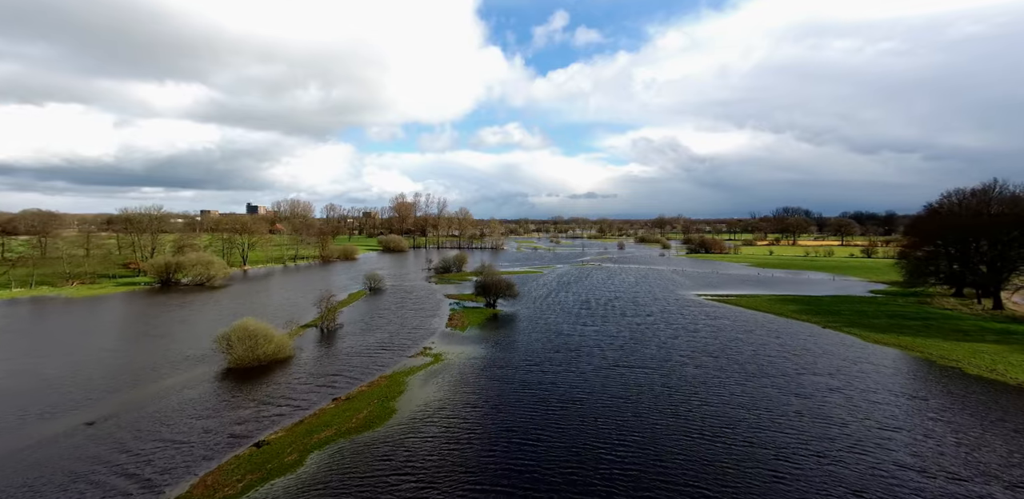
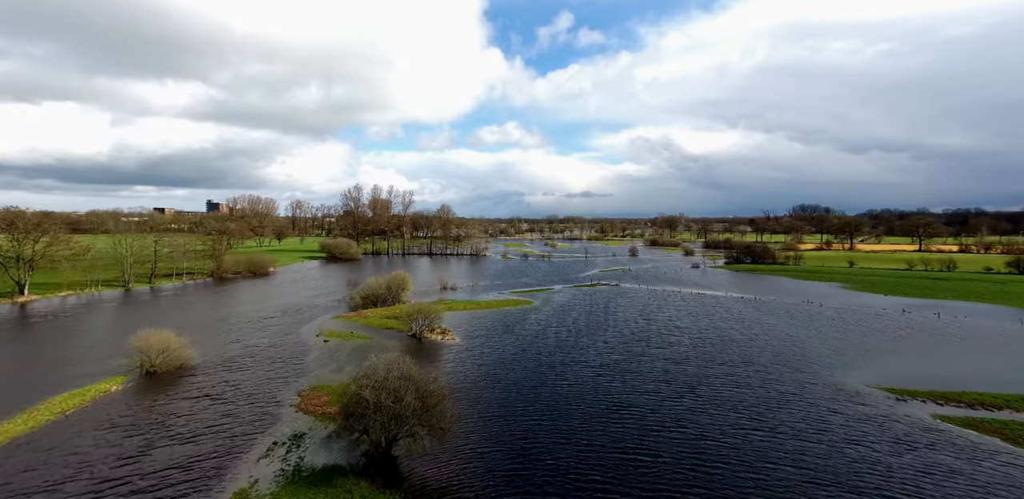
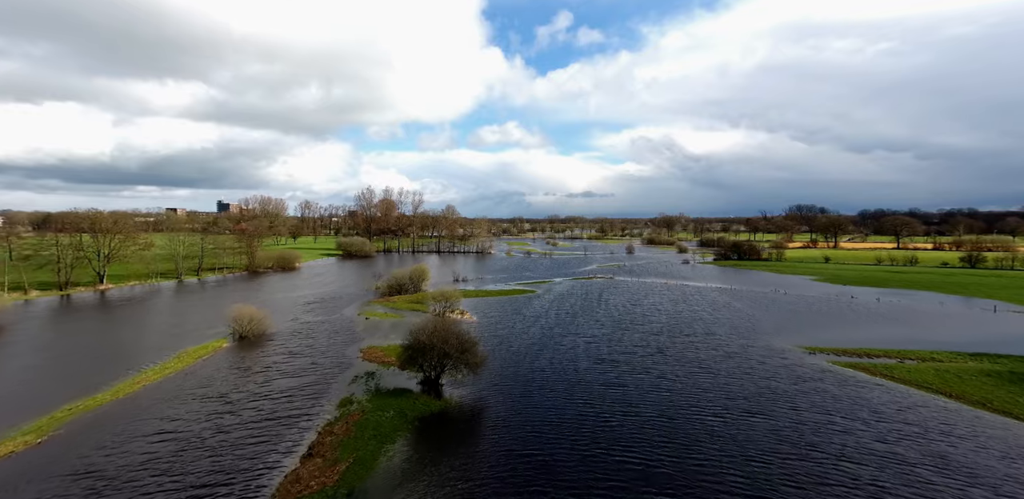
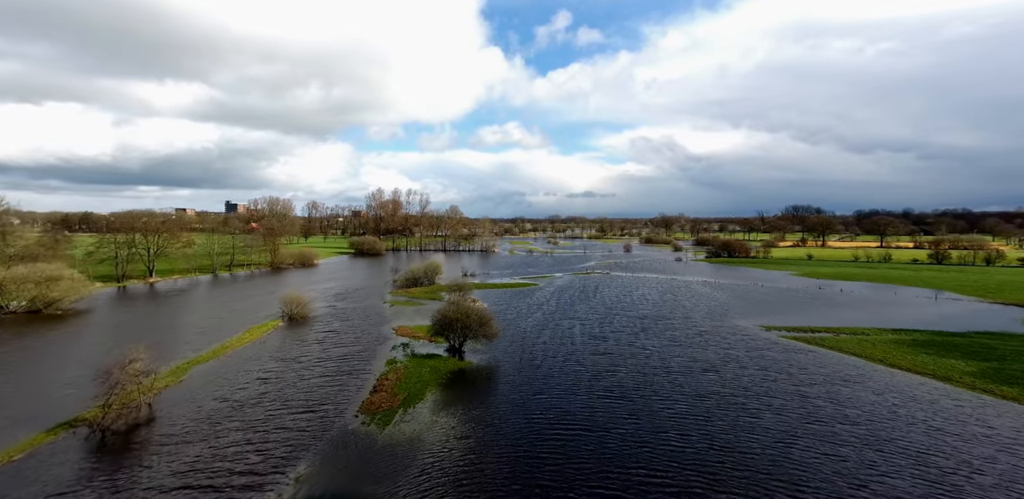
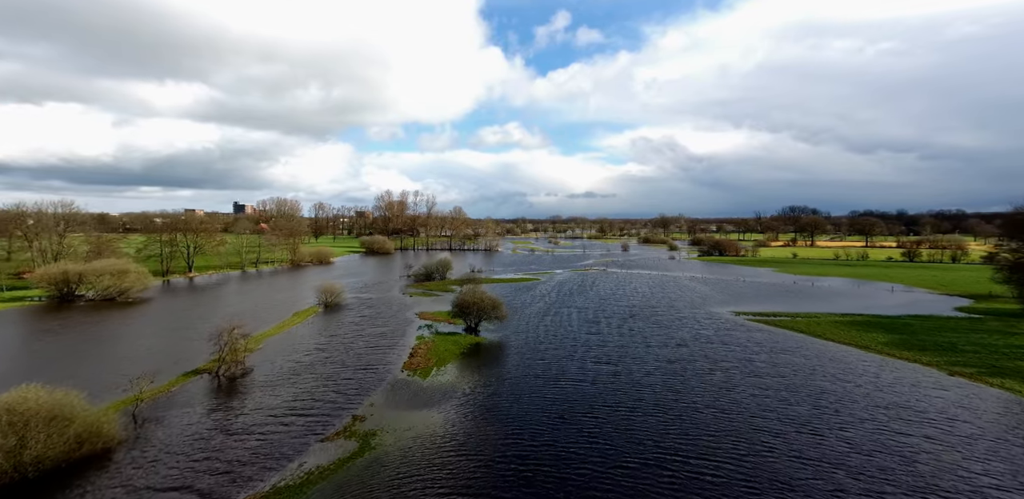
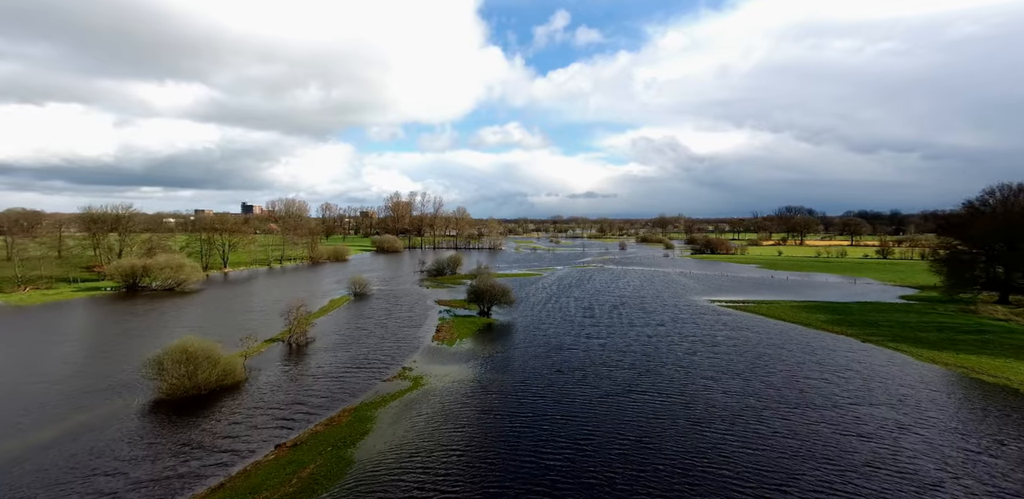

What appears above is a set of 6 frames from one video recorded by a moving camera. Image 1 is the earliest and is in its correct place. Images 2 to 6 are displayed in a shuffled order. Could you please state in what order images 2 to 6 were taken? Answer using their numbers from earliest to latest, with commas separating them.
6, 5, 4, 3, 2
